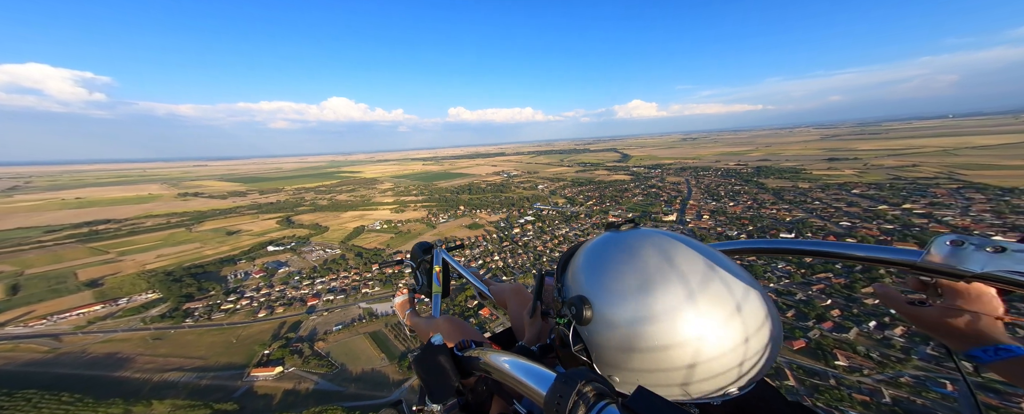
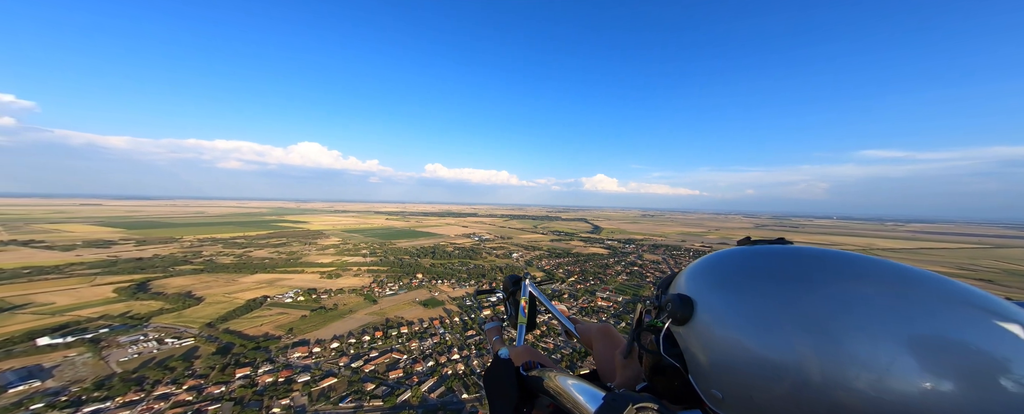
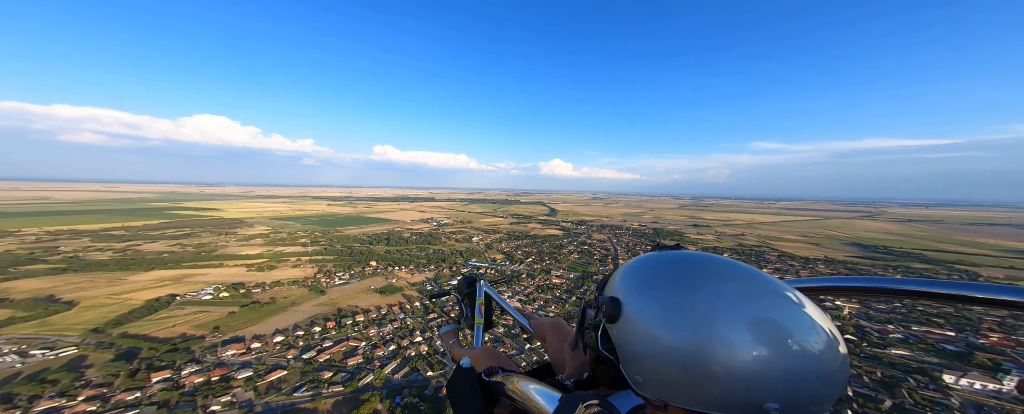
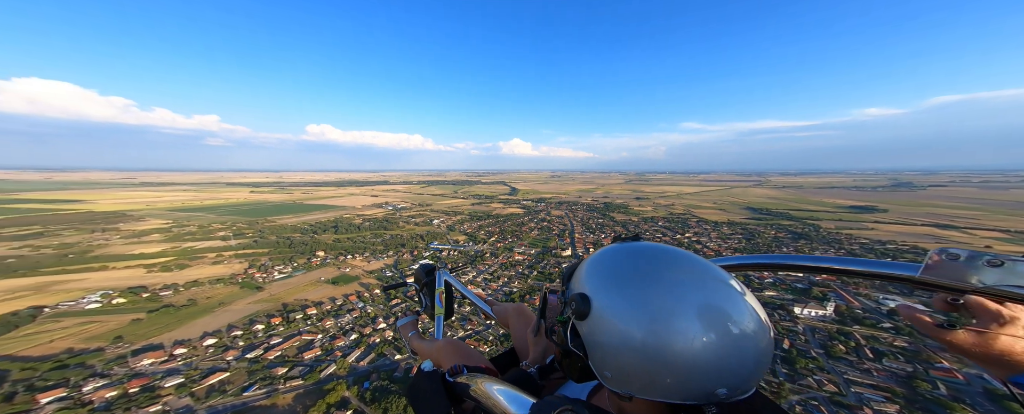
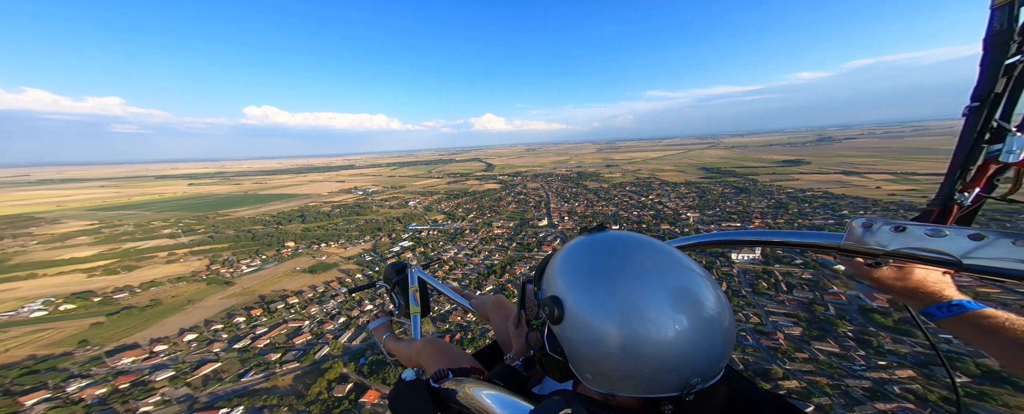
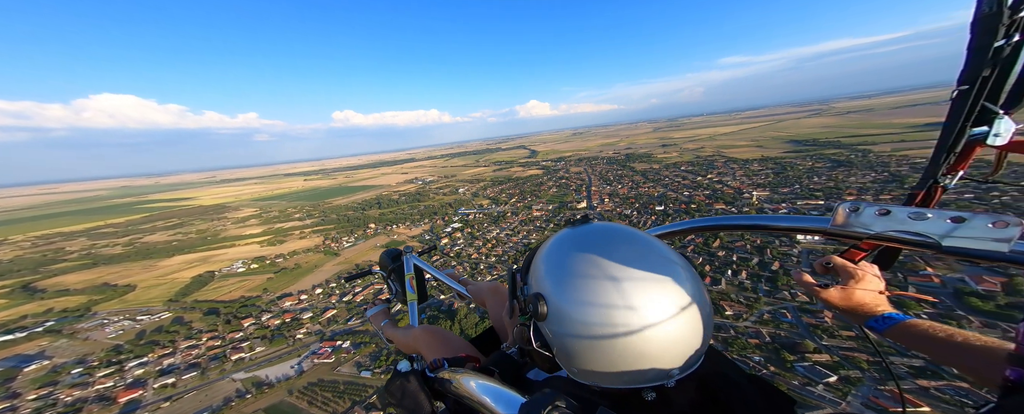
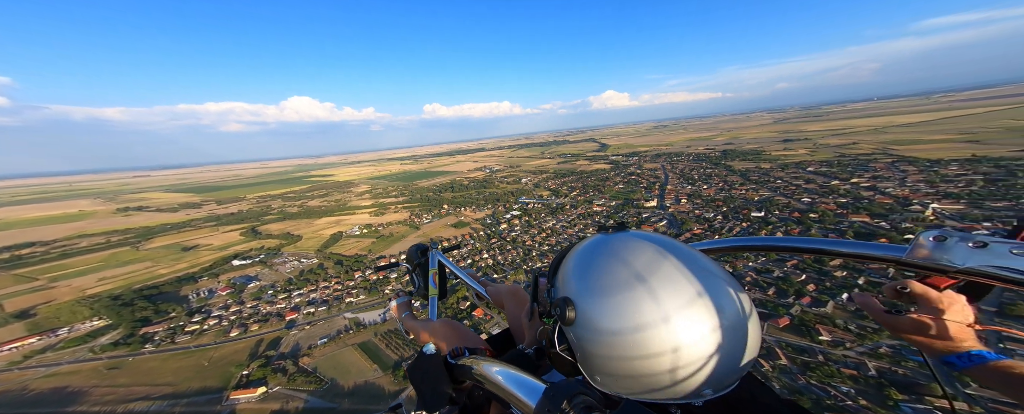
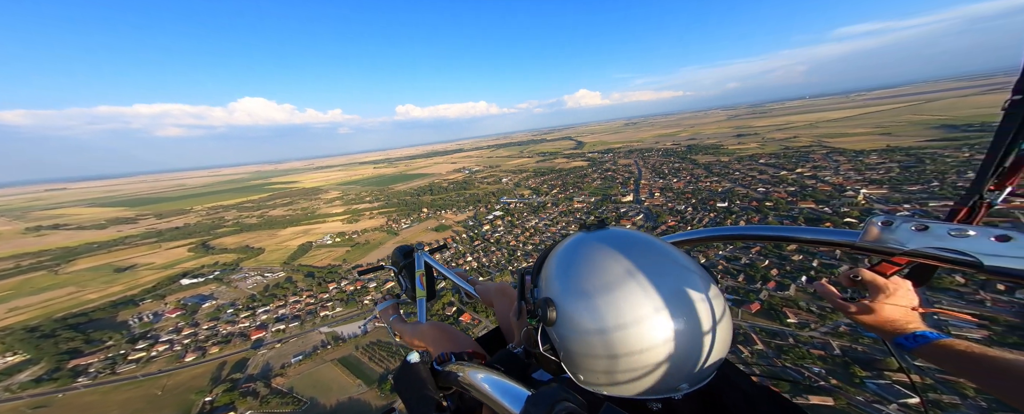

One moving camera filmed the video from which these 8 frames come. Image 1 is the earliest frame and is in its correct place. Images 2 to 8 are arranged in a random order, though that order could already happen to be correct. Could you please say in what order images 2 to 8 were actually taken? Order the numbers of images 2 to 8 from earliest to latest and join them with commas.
7, 8, 6, 5, 4, 3, 2
